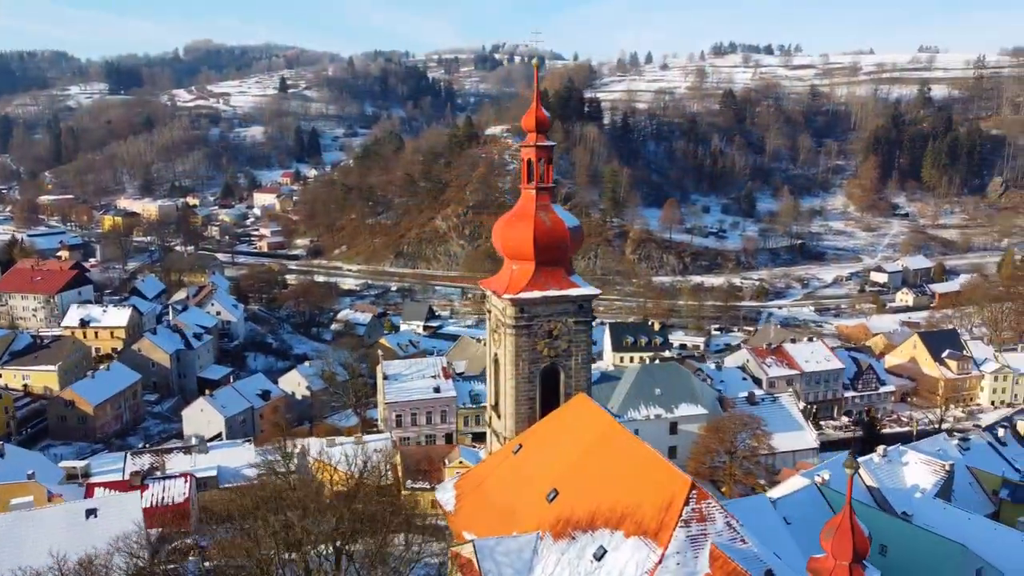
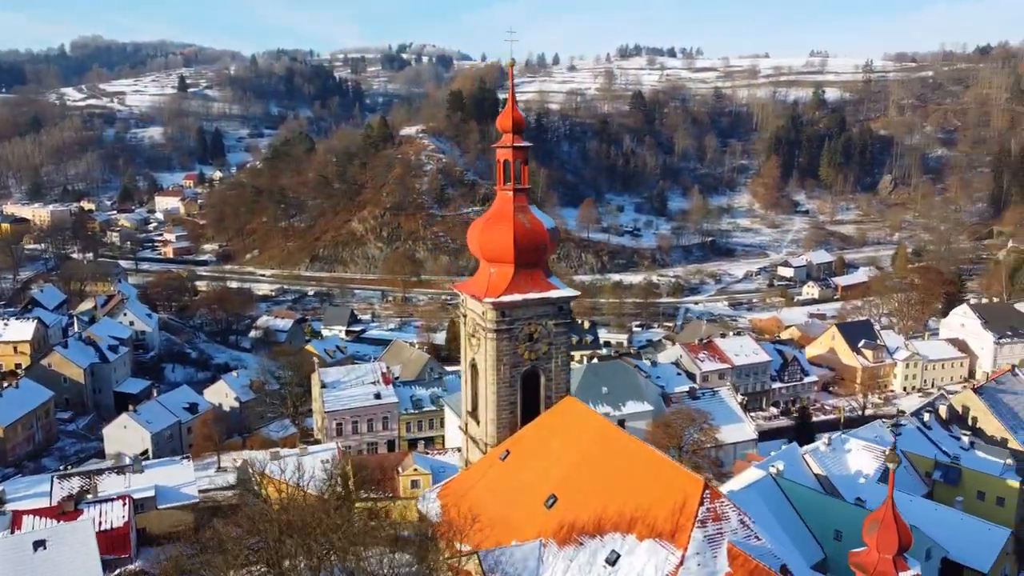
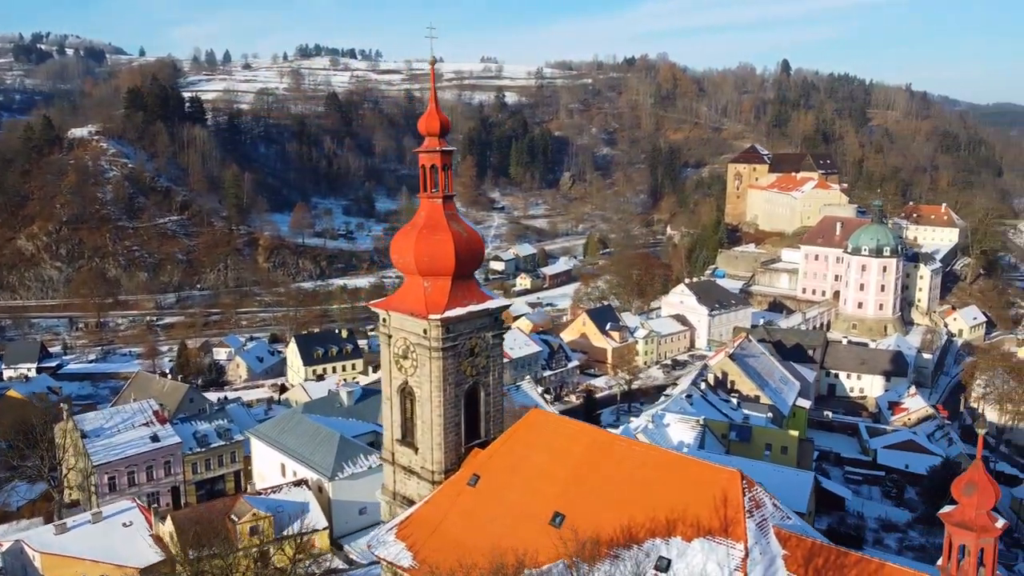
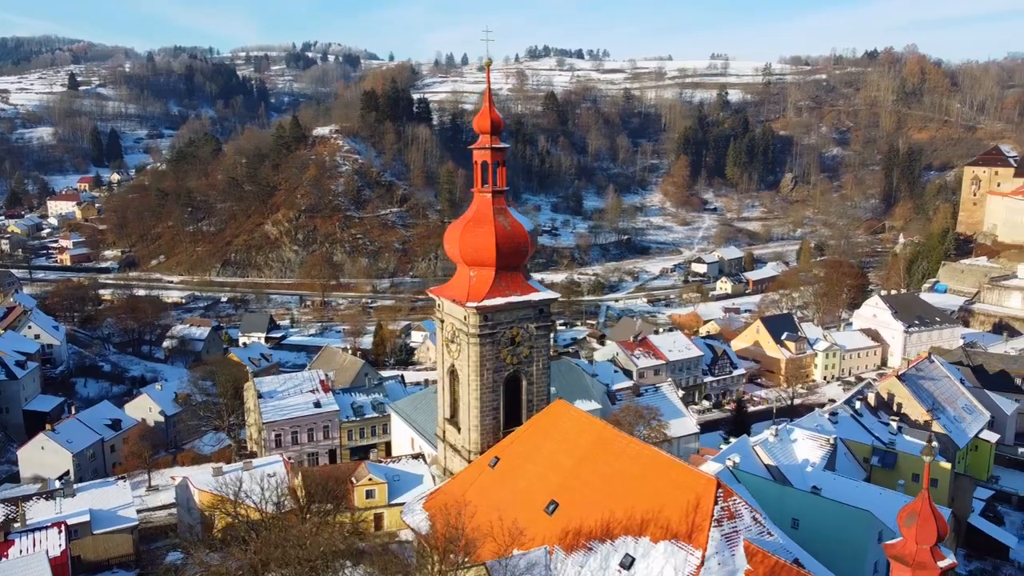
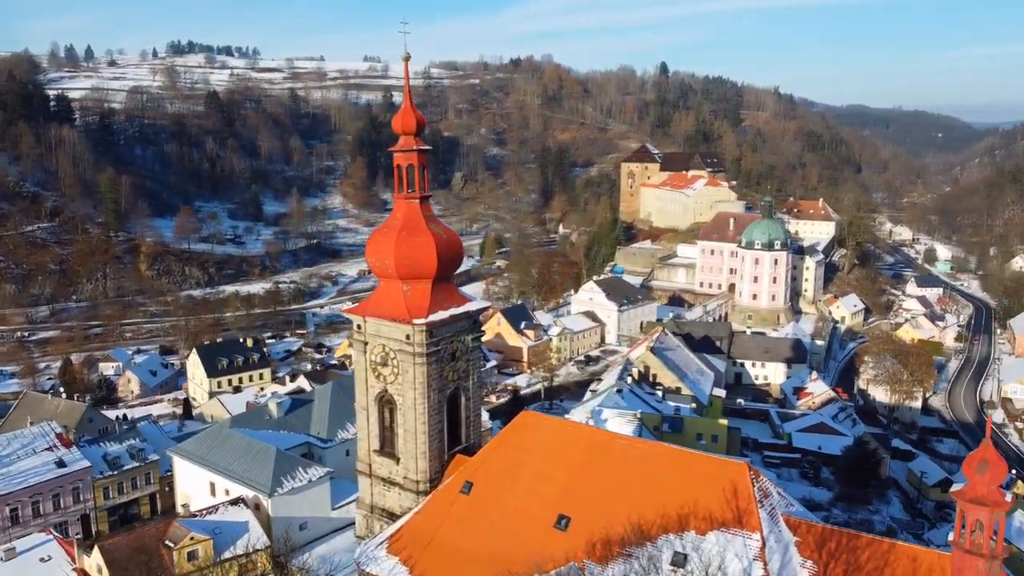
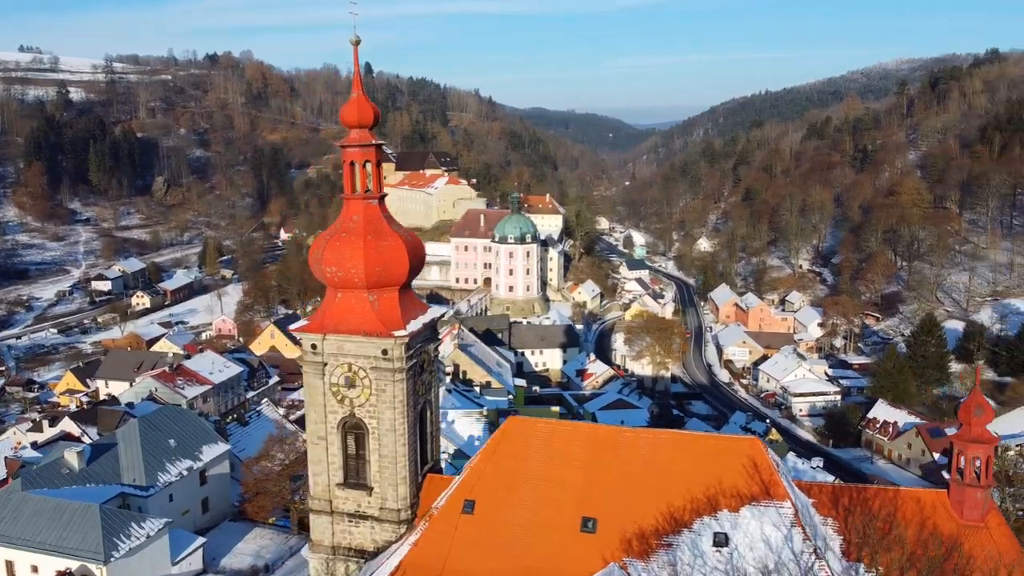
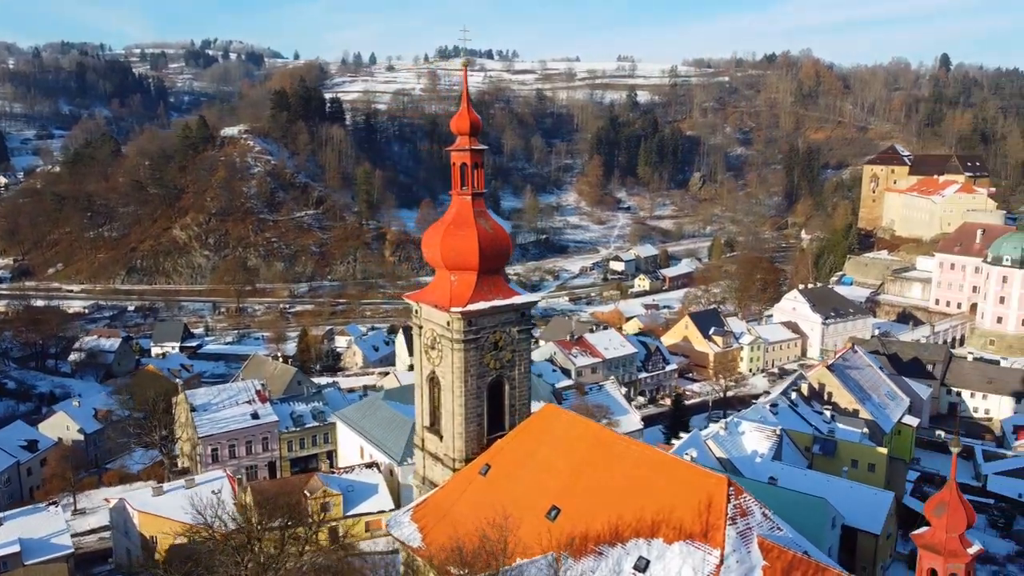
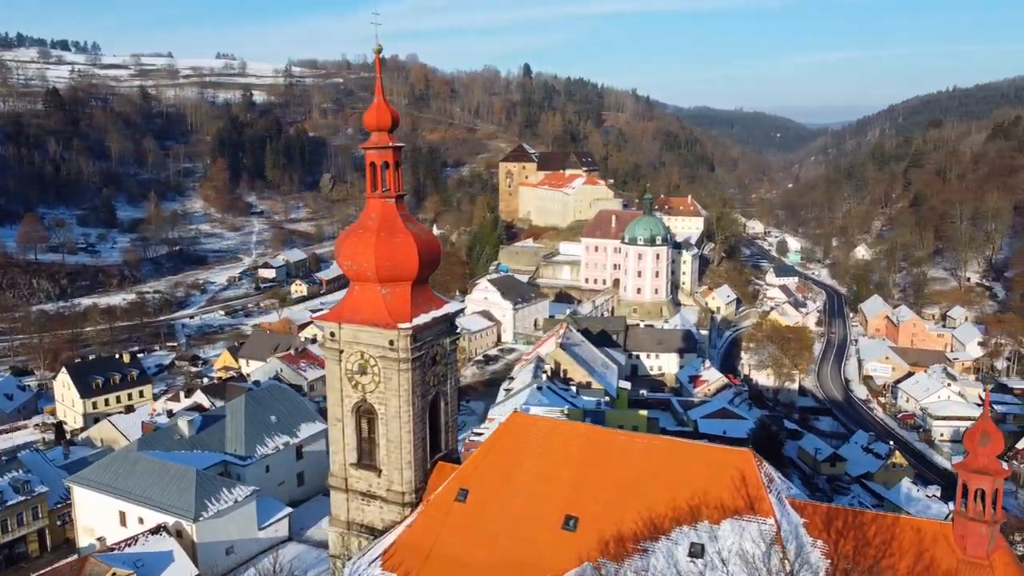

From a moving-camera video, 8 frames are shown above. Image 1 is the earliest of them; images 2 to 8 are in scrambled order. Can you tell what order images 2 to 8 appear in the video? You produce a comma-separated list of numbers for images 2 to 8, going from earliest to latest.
2, 4, 7, 3, 5, 8, 6
